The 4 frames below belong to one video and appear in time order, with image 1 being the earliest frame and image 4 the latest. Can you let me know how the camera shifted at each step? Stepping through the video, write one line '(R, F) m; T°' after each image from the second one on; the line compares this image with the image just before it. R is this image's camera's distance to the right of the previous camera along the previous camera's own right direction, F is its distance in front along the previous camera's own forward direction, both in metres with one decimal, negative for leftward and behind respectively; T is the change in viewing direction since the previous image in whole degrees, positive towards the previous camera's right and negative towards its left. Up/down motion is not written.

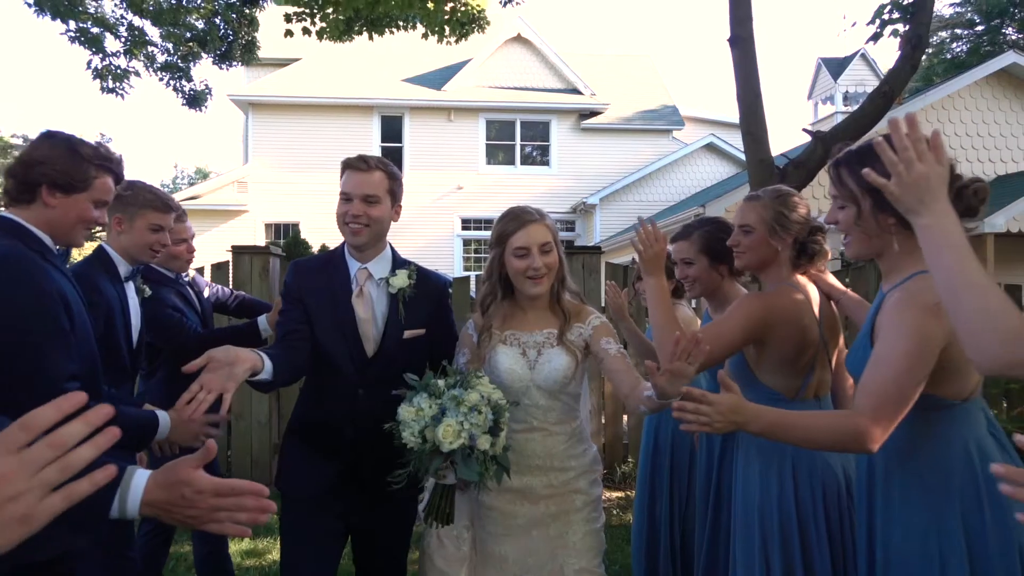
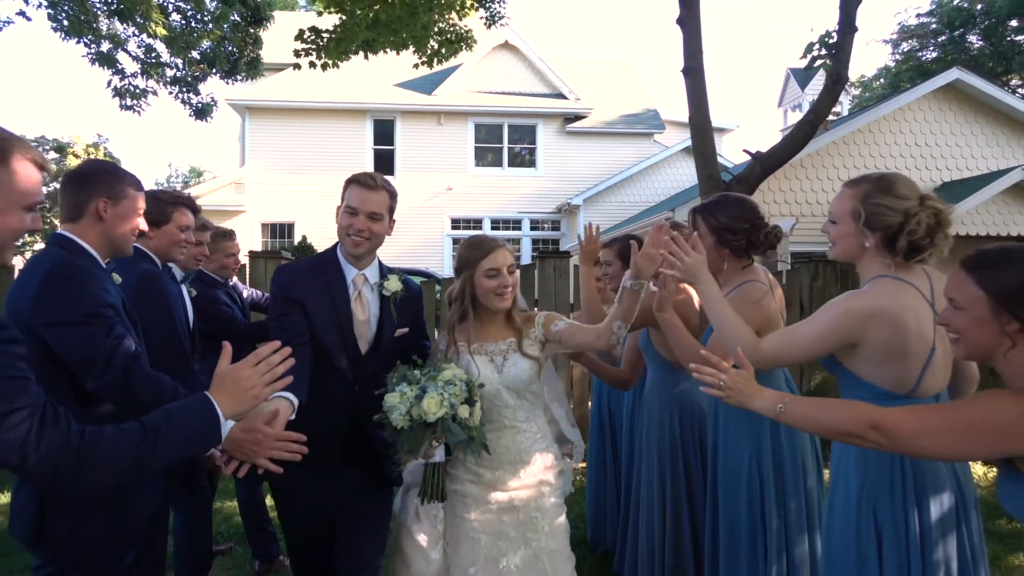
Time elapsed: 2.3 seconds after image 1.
(+0.1, -1.0) m; +1°
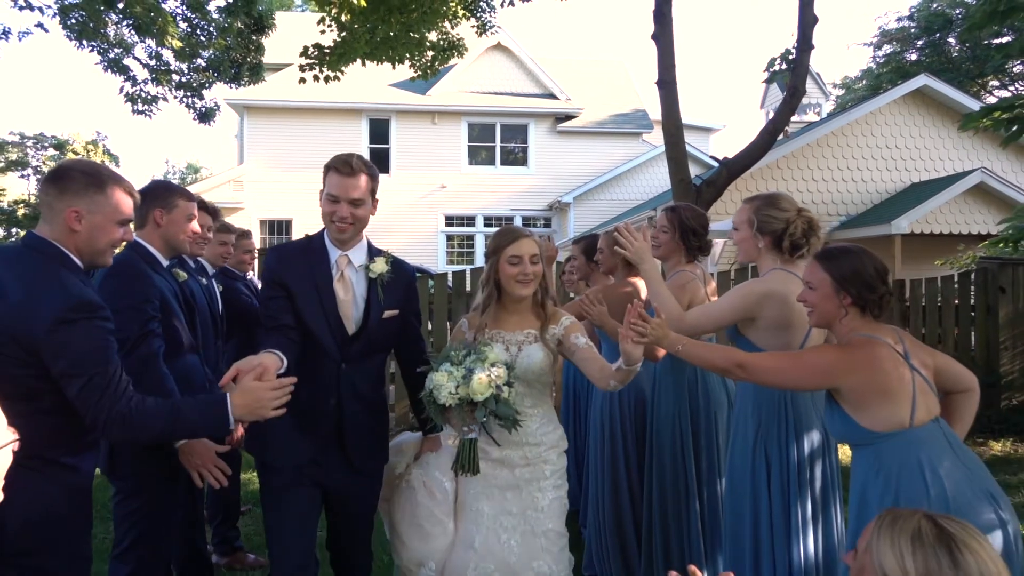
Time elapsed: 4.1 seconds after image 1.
(+0.1, -0.7) m; 0°
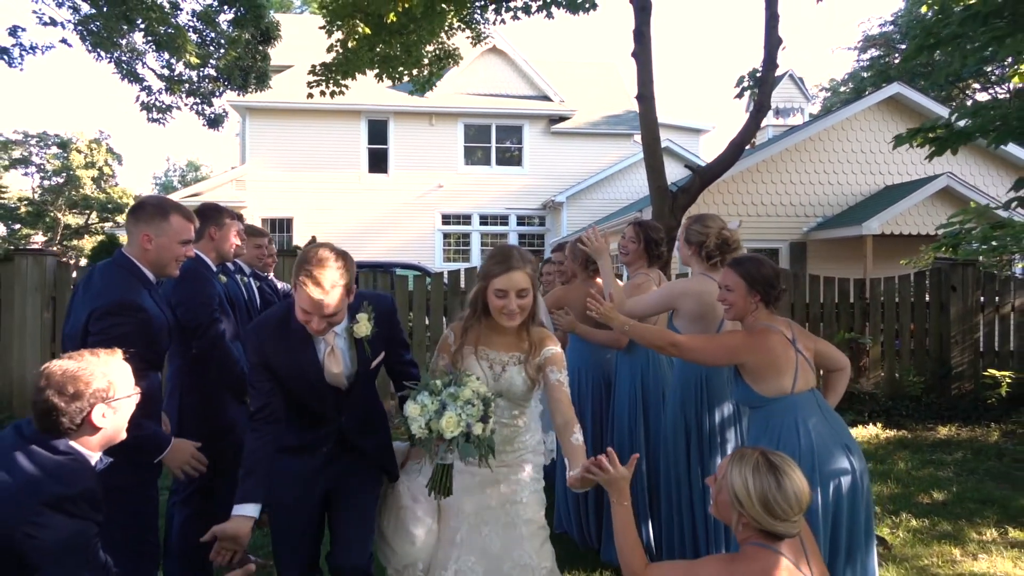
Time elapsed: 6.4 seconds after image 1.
(+0.1, -0.8) m; 0°
